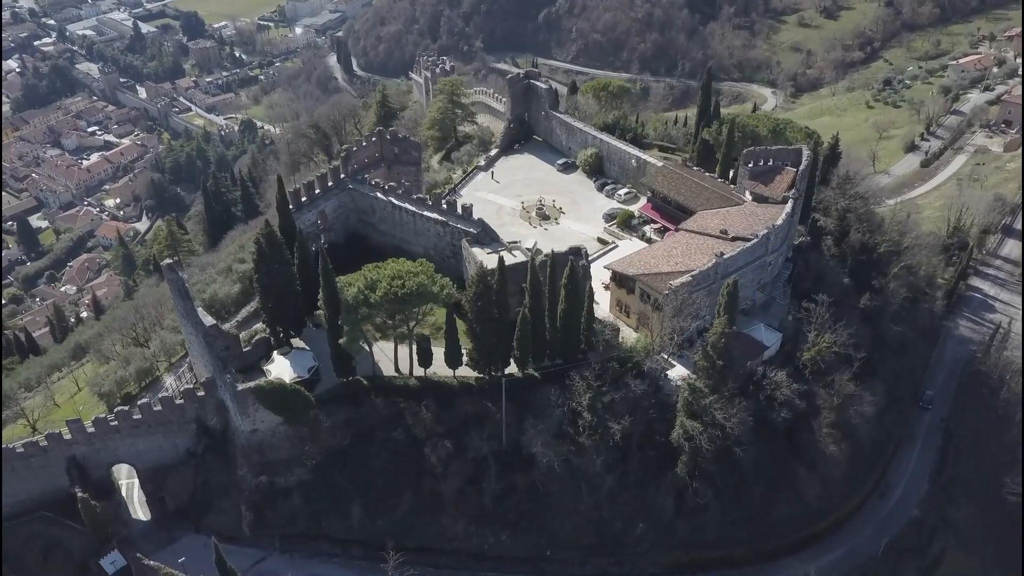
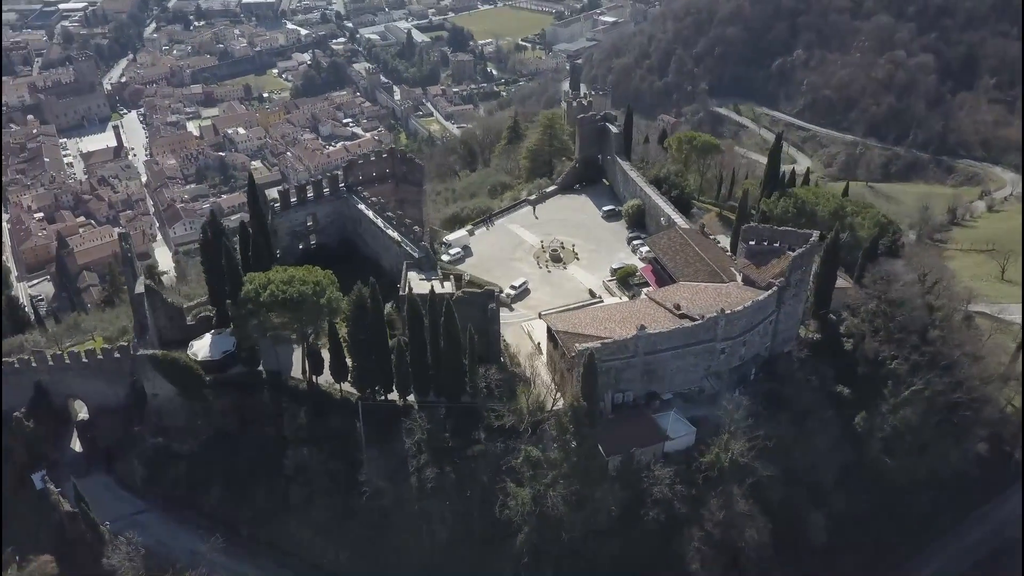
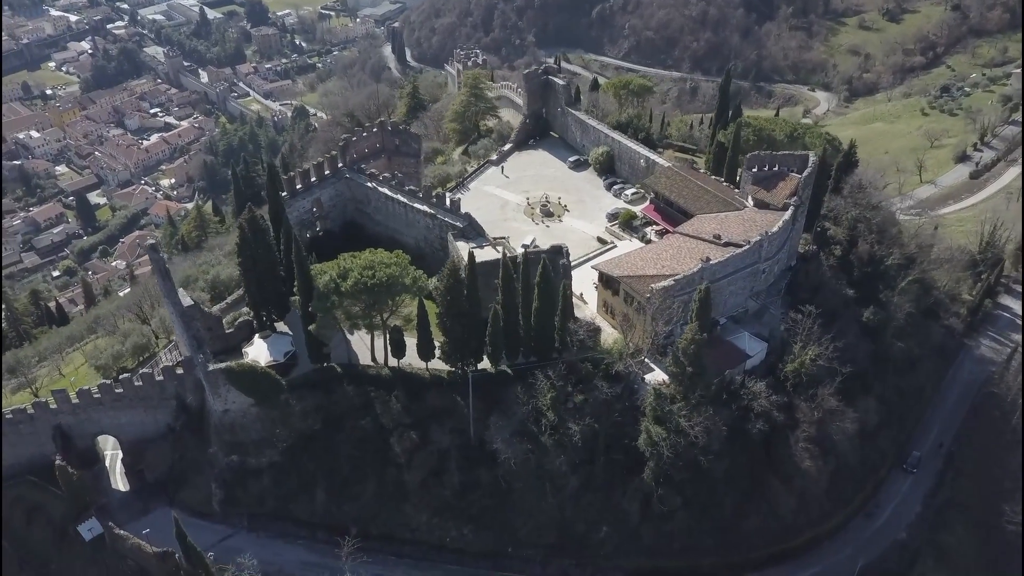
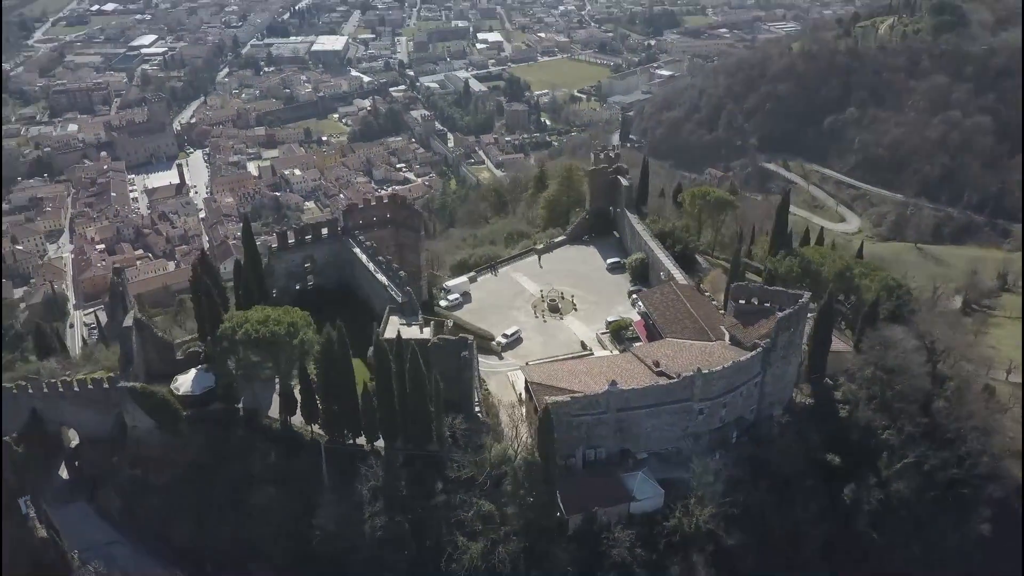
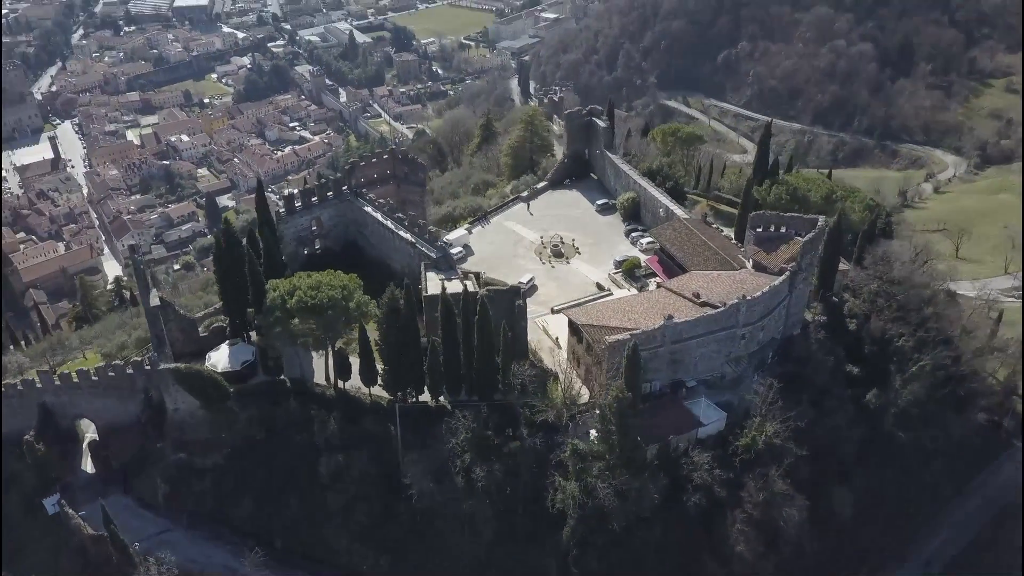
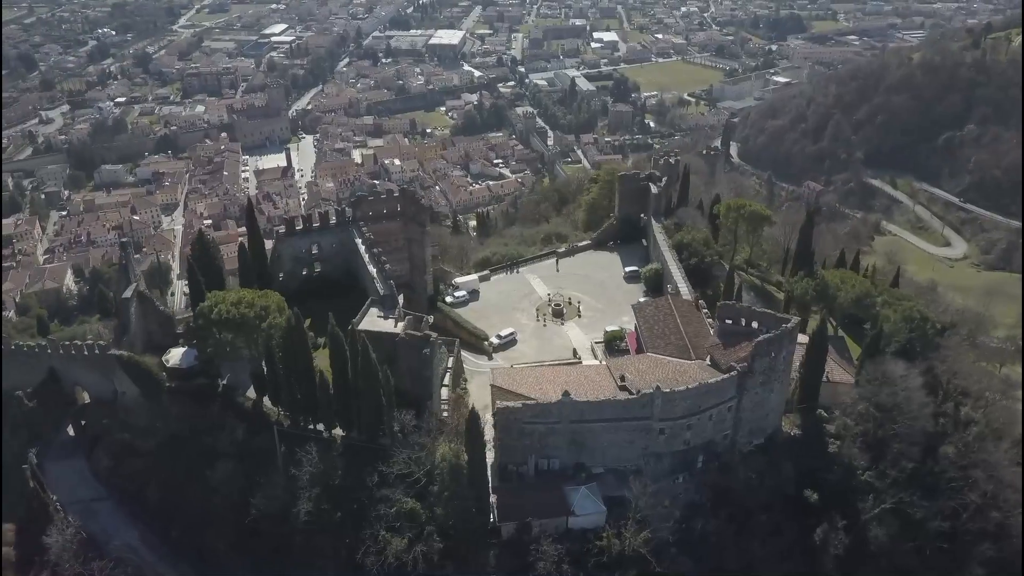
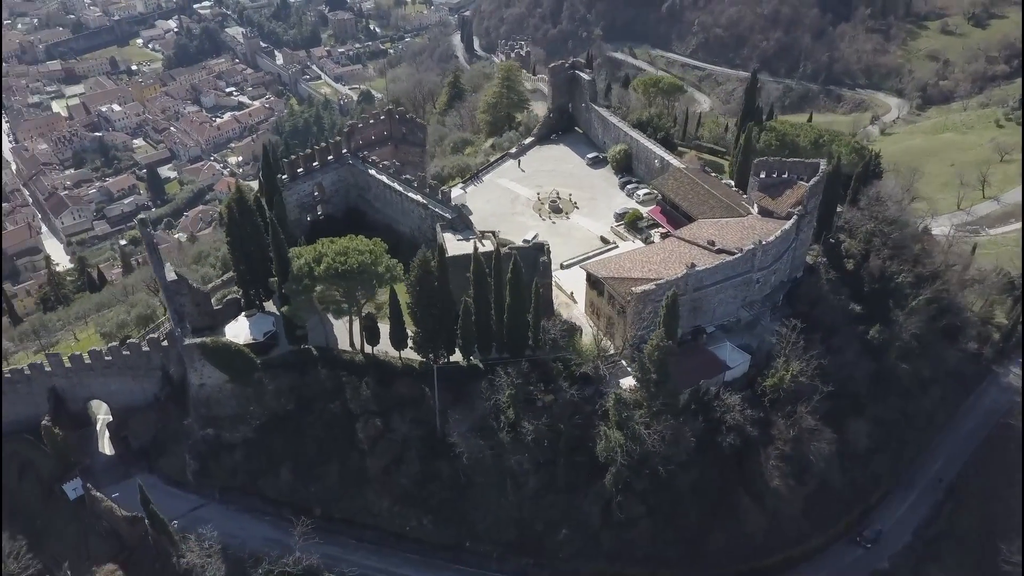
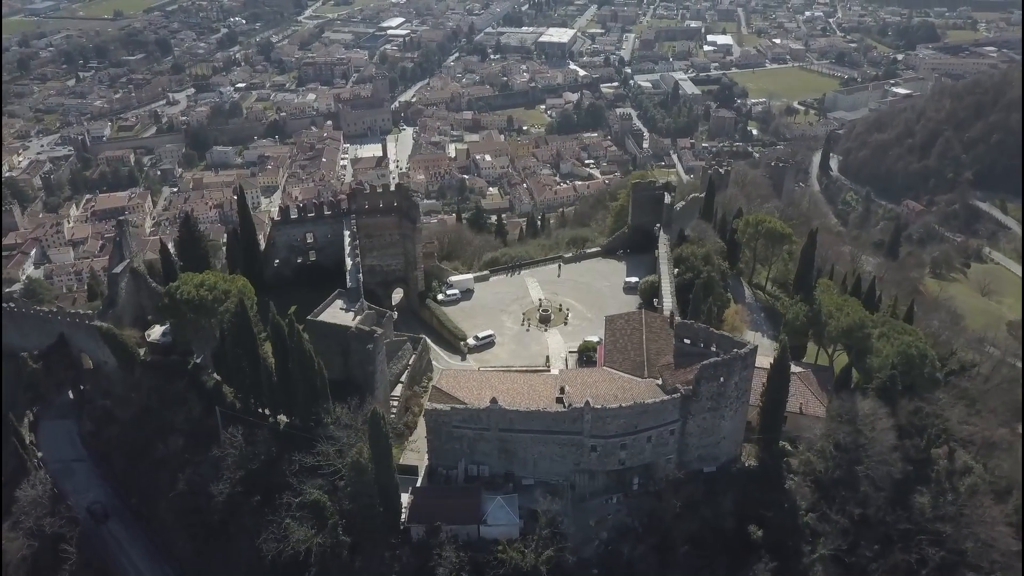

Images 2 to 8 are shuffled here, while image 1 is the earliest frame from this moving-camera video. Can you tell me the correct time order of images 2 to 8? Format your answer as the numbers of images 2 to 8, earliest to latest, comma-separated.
3, 7, 5, 2, 4, 6, 8
